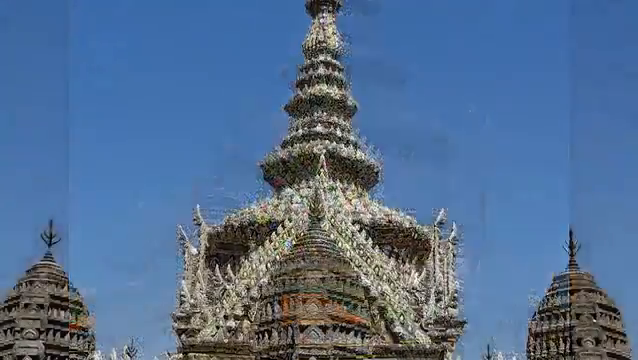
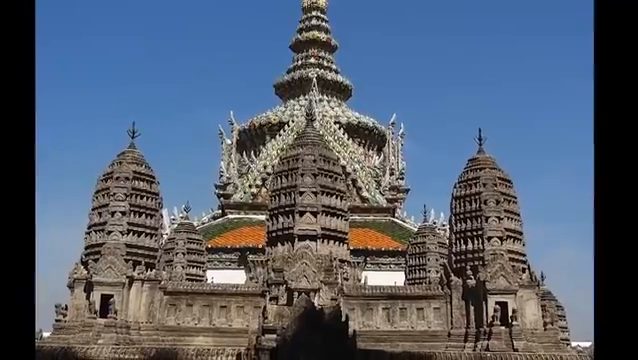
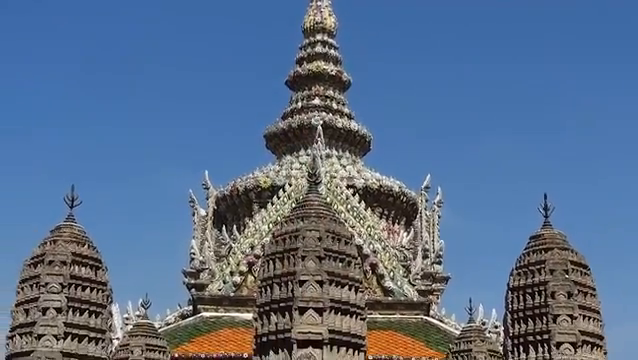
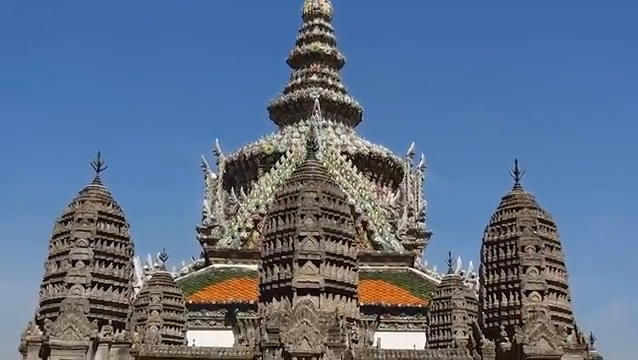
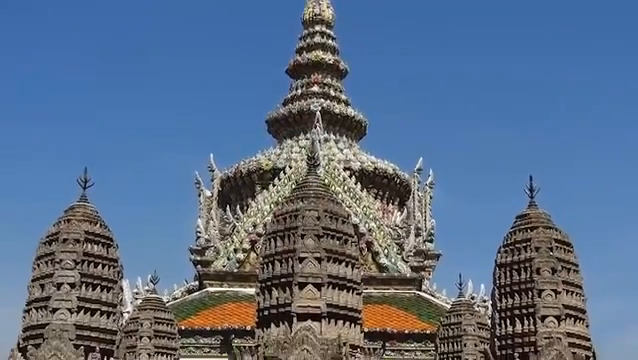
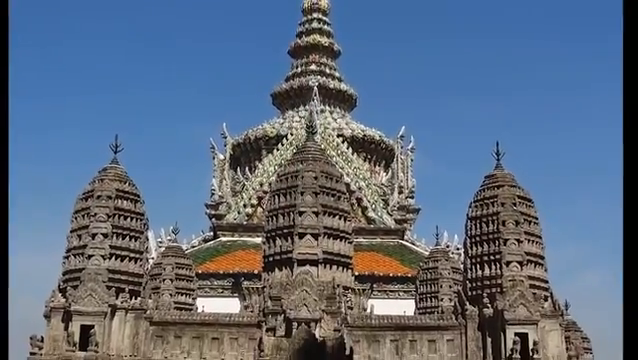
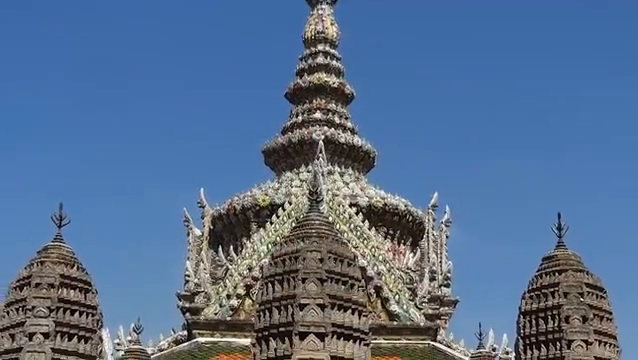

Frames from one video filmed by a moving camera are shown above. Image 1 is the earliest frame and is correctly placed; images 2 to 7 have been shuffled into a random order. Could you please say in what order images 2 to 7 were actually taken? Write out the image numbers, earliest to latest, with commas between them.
7, 3, 5, 4, 6, 2
